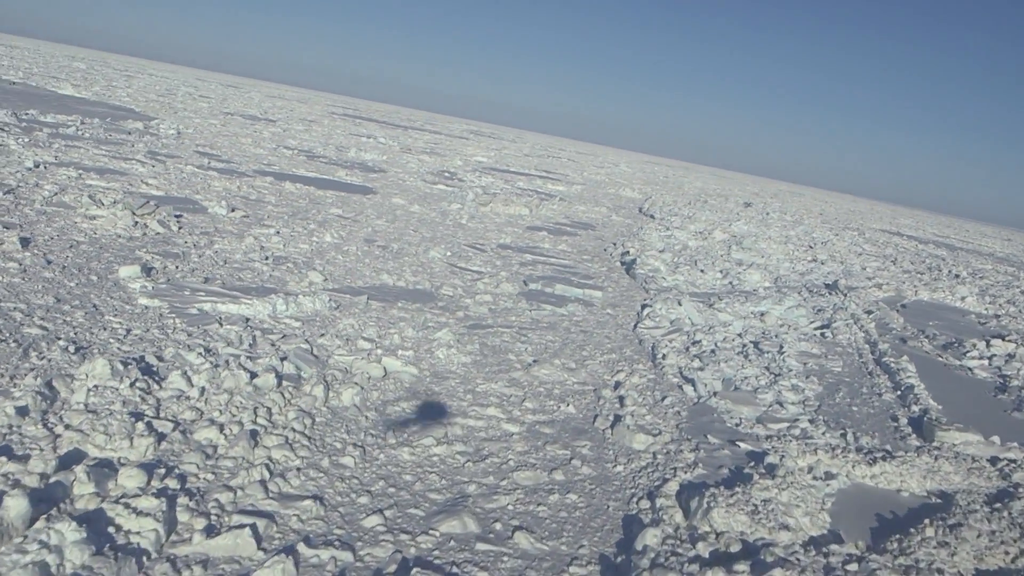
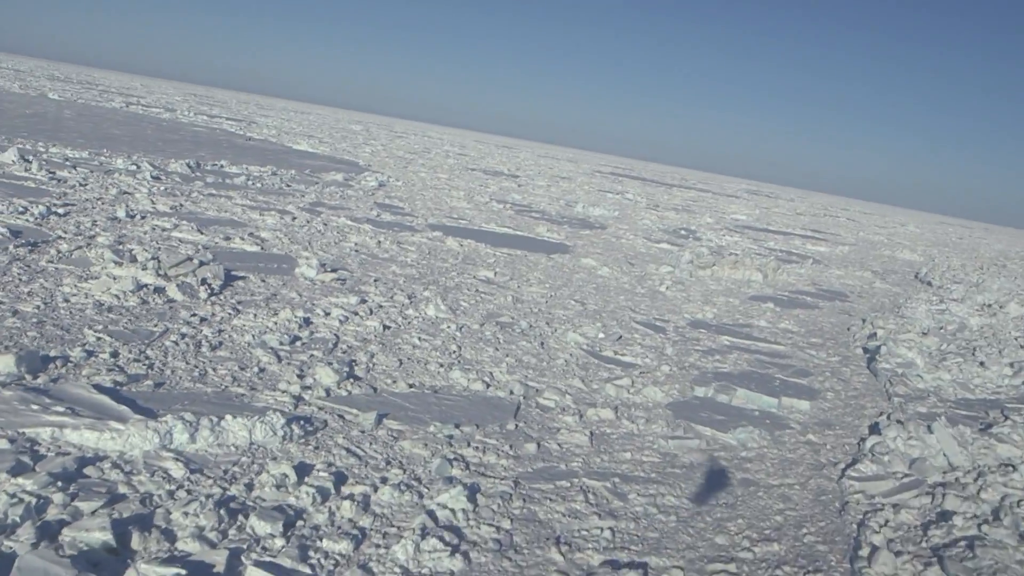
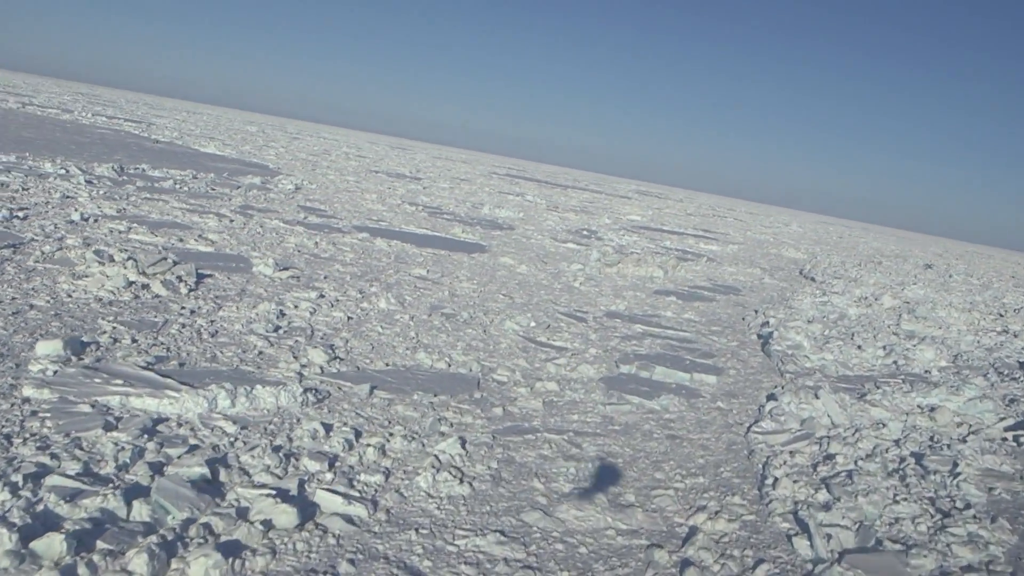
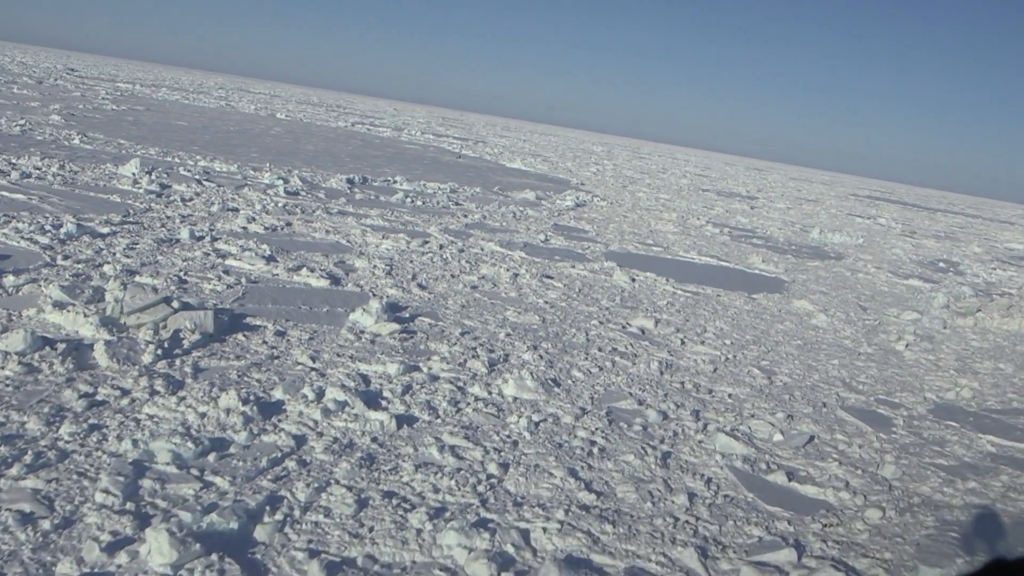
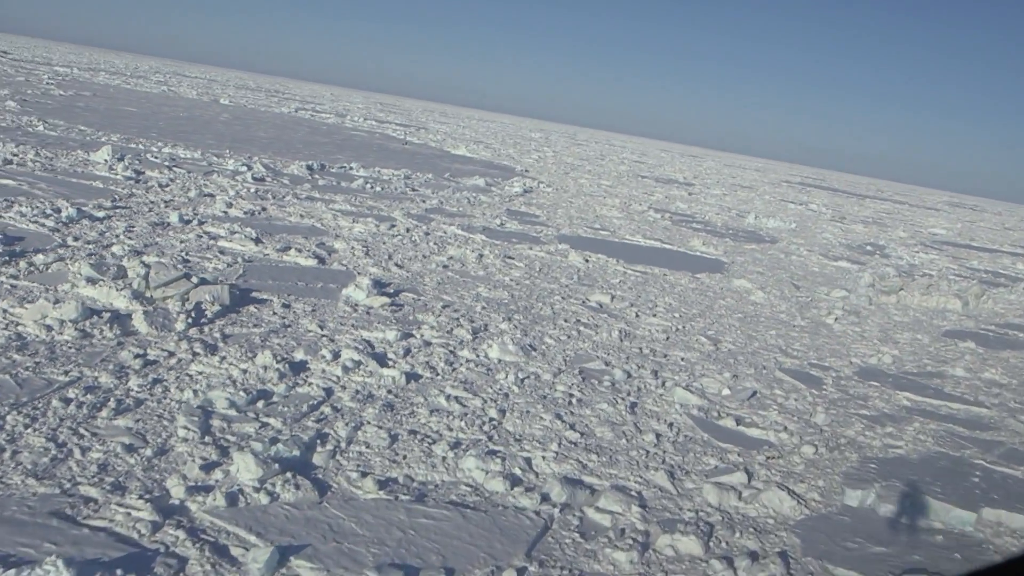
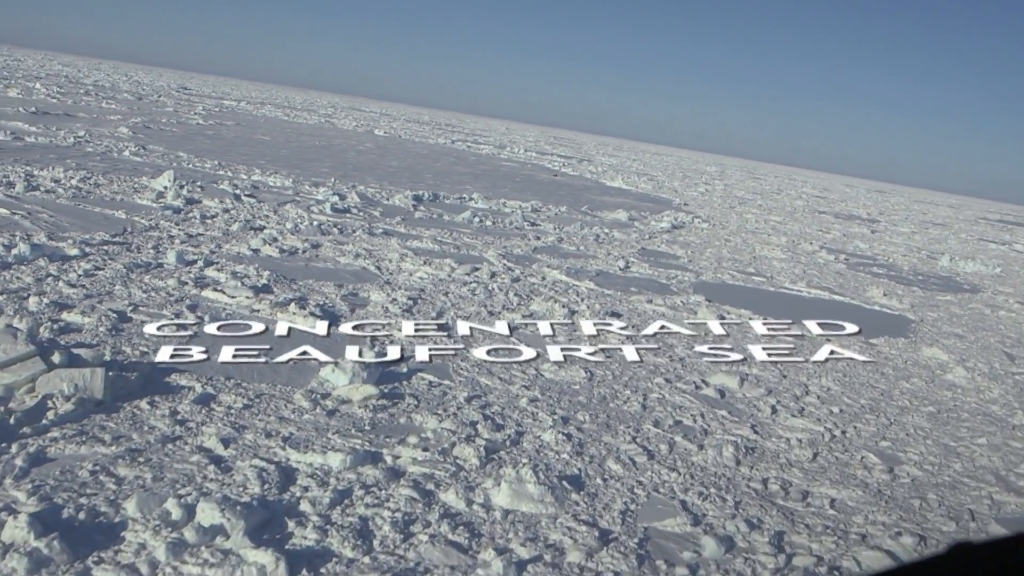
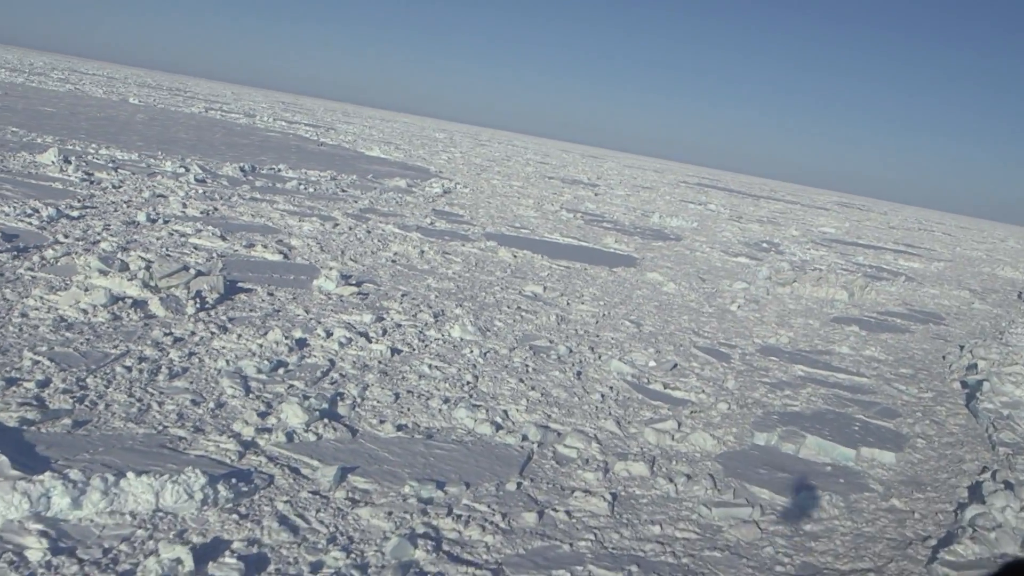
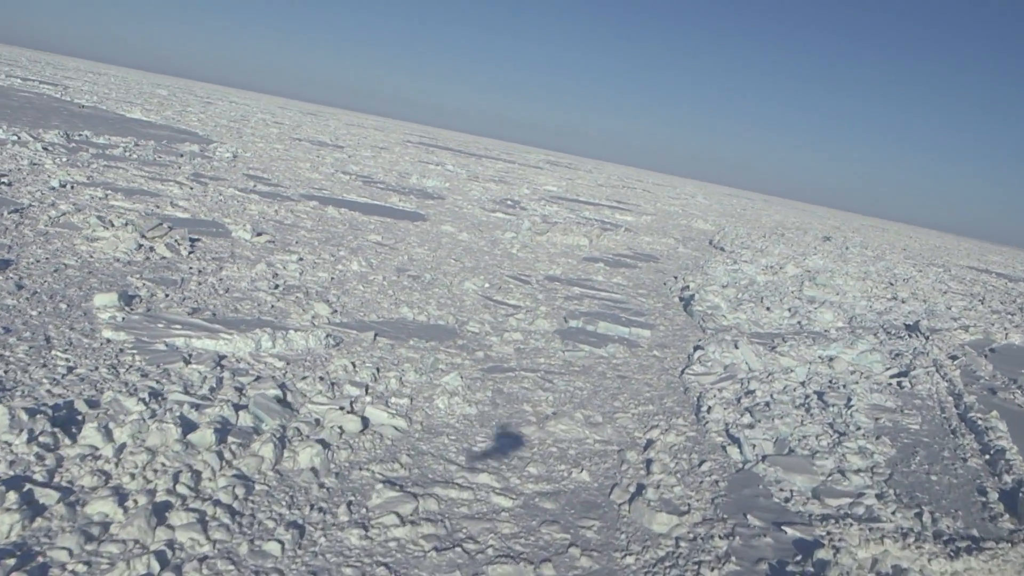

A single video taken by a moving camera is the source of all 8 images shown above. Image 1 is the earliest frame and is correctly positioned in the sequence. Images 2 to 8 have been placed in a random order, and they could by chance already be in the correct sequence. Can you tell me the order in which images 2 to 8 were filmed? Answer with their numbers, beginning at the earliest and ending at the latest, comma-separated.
8, 3, 2, 7, 5, 4, 6
